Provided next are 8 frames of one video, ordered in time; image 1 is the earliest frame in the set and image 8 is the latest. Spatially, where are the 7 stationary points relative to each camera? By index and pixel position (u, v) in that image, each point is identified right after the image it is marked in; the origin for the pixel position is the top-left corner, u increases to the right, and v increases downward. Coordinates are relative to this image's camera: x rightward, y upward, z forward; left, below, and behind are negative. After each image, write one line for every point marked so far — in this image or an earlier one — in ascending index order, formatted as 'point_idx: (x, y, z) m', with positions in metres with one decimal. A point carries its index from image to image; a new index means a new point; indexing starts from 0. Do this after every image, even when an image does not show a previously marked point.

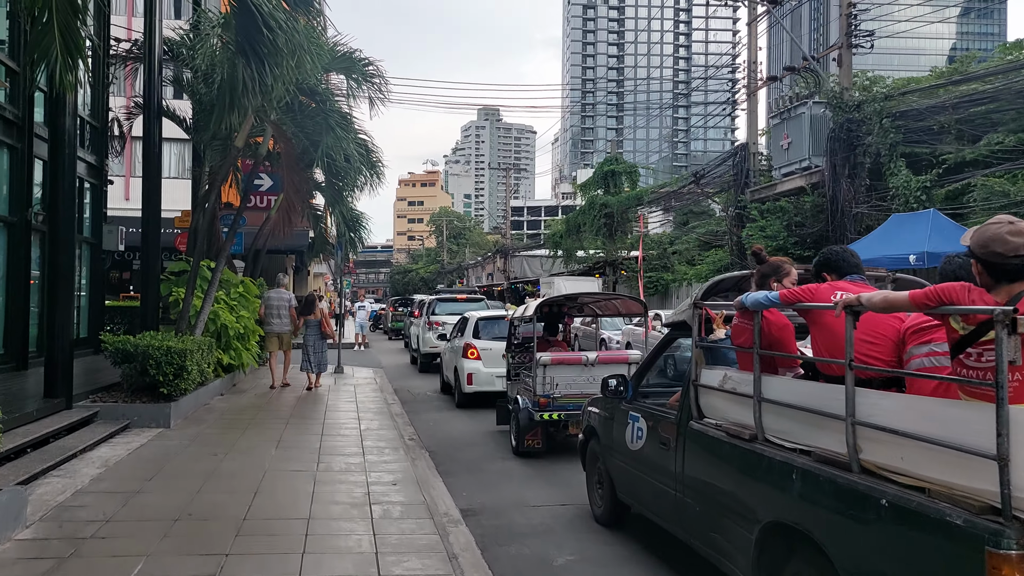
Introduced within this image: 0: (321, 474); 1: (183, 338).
0: (-1.5, -1.5, +6.7) m
1: (-3.8, -0.6, +9.8) m
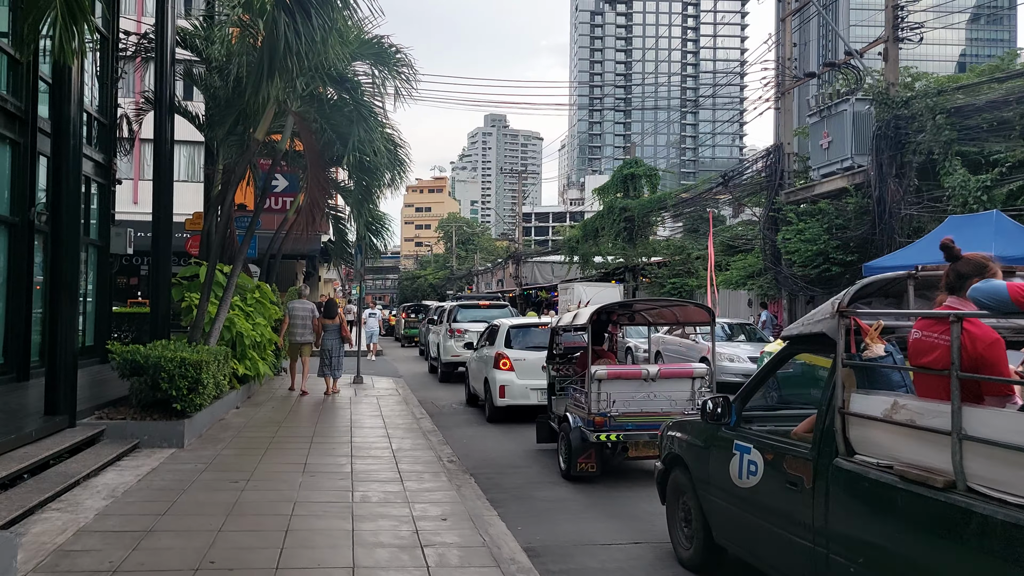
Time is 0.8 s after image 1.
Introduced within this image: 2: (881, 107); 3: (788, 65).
0: (-1.1, -1.5, +5.9) m
1: (-3.4, -0.6, +9.0) m
2: (+6.9, +3.4, +15.7) m
3: (+6.5, +5.2, +19.7) m
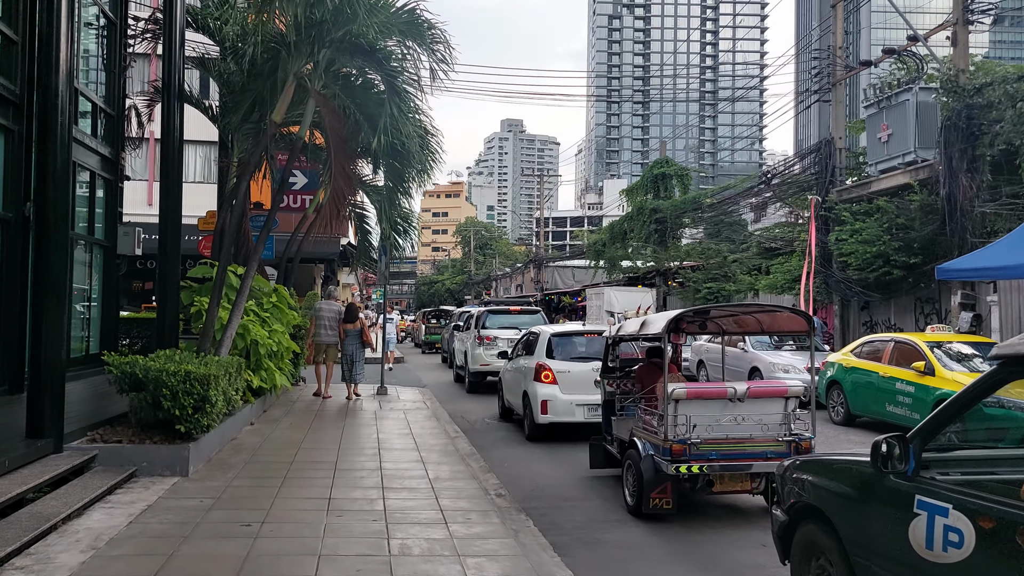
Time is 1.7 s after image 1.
0: (-0.6, -1.5, +4.7) m
1: (-2.9, -0.7, +7.8) m
2: (+7.5, +3.3, +14.4) m
3: (+7.2, +5.1, +18.4) m
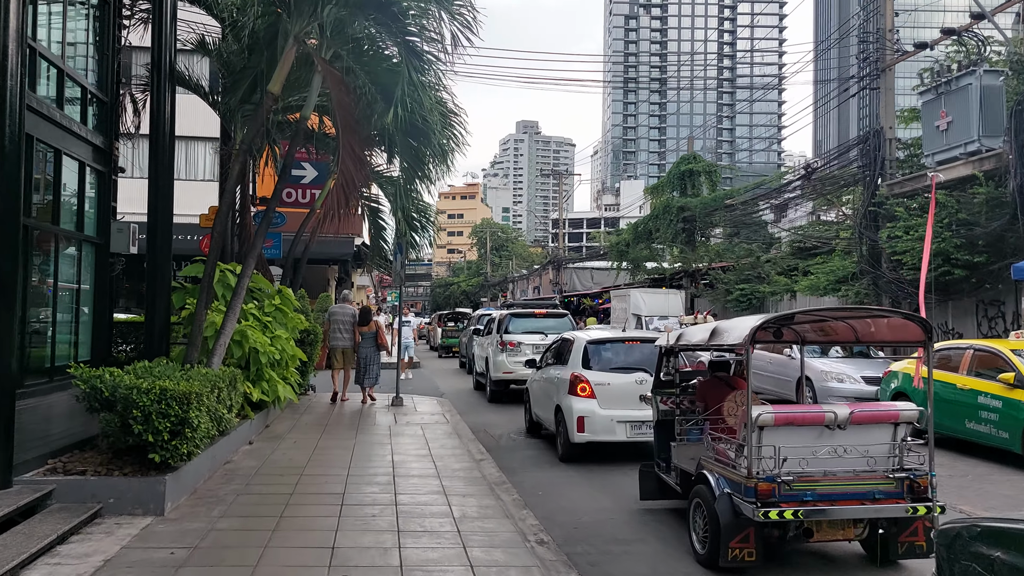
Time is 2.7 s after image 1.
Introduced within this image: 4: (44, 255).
0: (-0.4, -1.5, +3.5) m
1: (-2.6, -0.7, +6.7) m
2: (+8.0, +3.3, +13.1) m
3: (+7.7, +5.1, +17.1) m
4: (-5.8, +0.4, +10.4) m
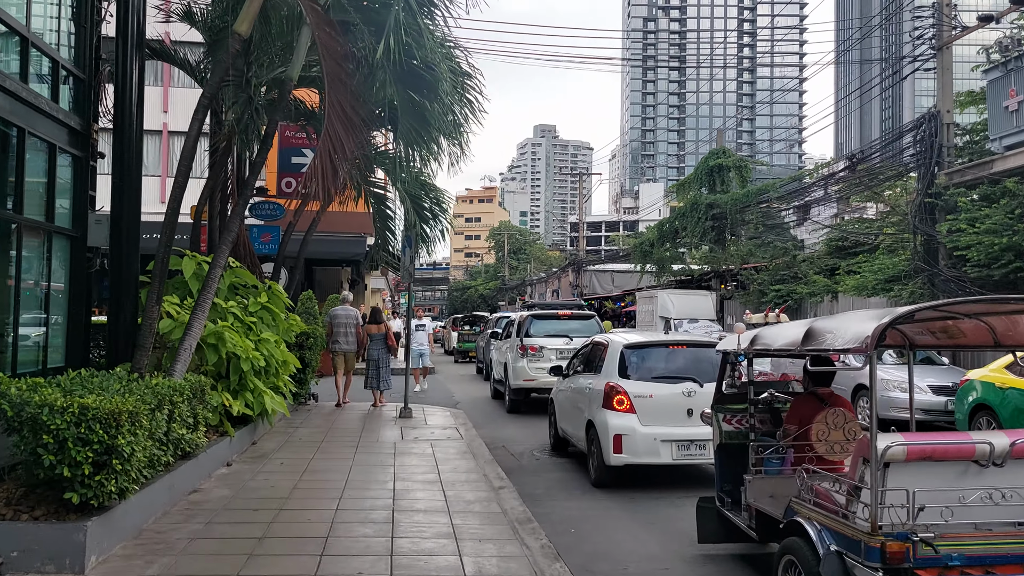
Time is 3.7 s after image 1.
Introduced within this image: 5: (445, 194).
0: (-0.3, -1.5, +2.1) m
1: (-2.4, -0.6, +5.3) m
2: (+8.3, +3.3, +11.6) m
3: (+8.1, +5.1, +15.6) m
4: (-5.5, +0.4, +9.2) m
5: (-0.9, +1.3, +11.4) m
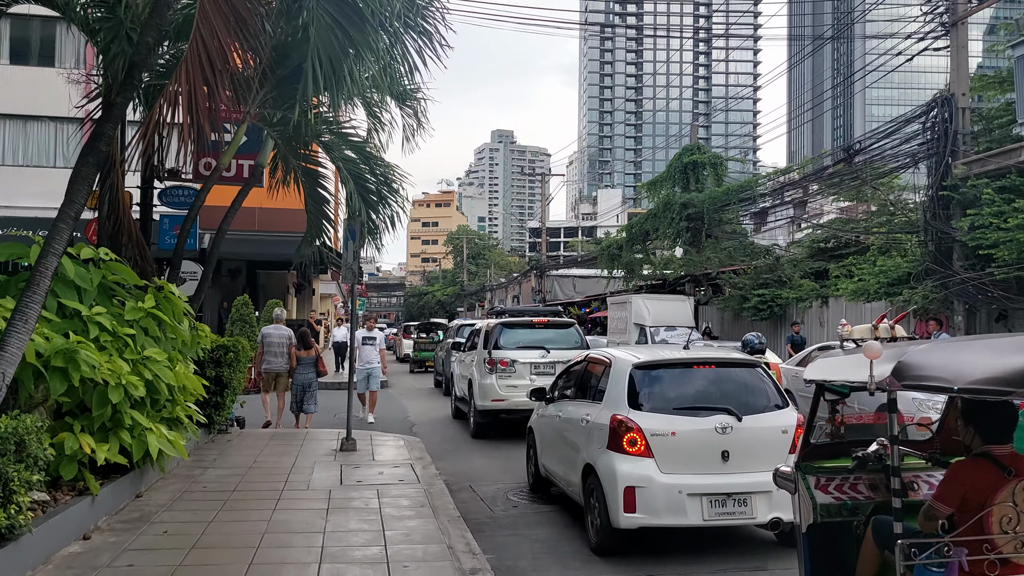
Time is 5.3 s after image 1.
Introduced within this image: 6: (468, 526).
0: (-0.2, -1.4, +0.1) m
1: (-2.4, -0.6, +3.2) m
2: (+7.9, +3.3, +10.0) m
3: (+7.5, +5.0, +13.9) m
4: (-5.8, +0.4, +6.8) m
5: (-1.3, +1.2, +9.3) m
6: (-0.3, -1.9, +6.6) m
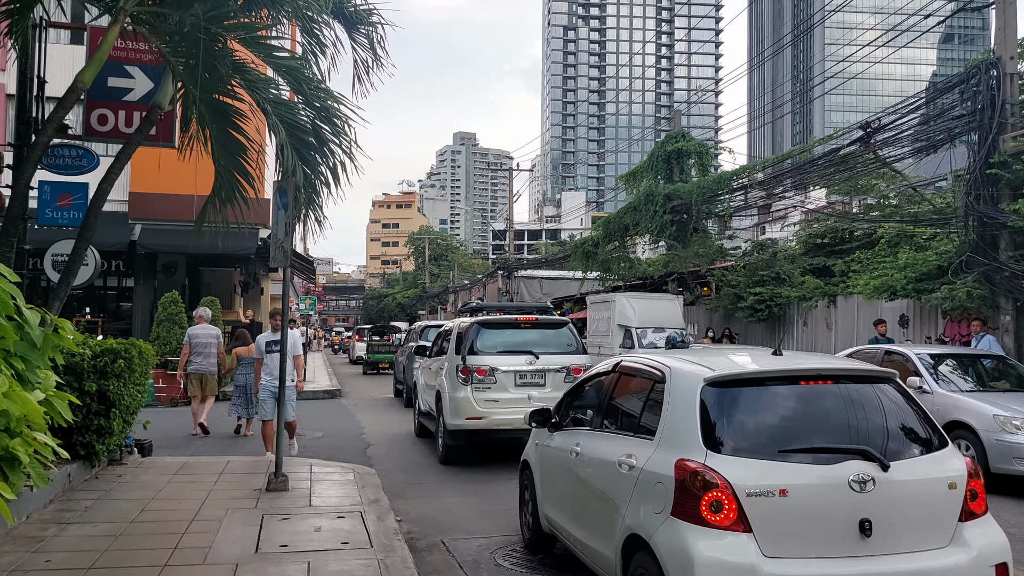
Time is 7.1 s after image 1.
0: (+0.1, -1.3, -2.2) m
1: (-2.3, -0.4, +0.8) m
2: (+7.7, +3.4, +8.1) m
3: (+7.1, +5.1, +12.0) m
4: (-5.8, +0.6, +4.3) m
5: (-1.4, +1.4, +7.0) m
6: (-0.3, -1.7, +4.3) m
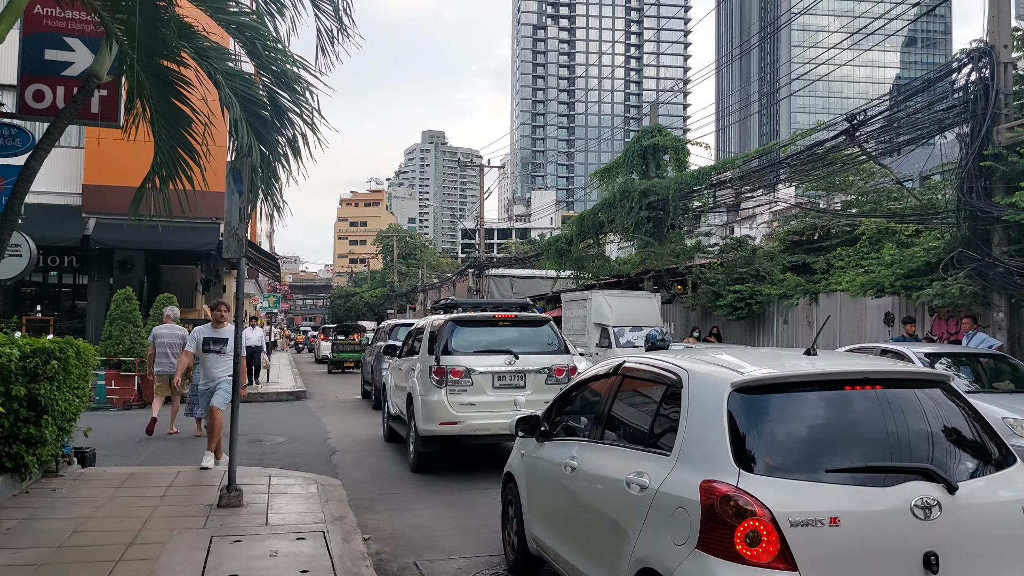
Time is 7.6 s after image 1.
0: (+0.3, -1.2, -2.9) m
1: (-2.2, -0.4, 0.0) m
2: (+7.5, +3.4, +7.7) m
3: (+6.8, +5.2, +11.6) m
4: (-5.8, +0.6, +3.4) m
5: (-1.5, +1.4, +6.3) m
6: (-0.4, -1.7, +3.6) m
